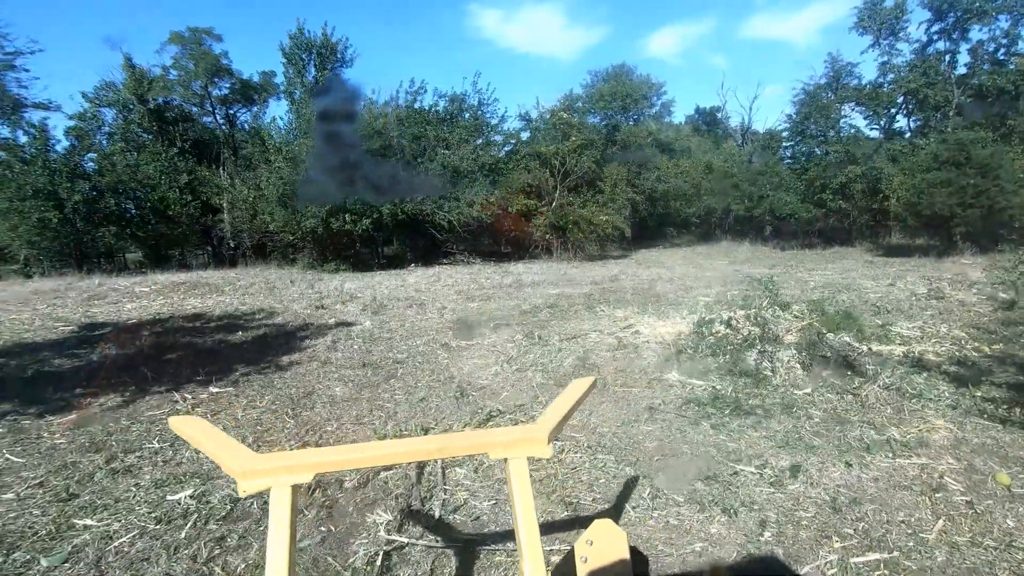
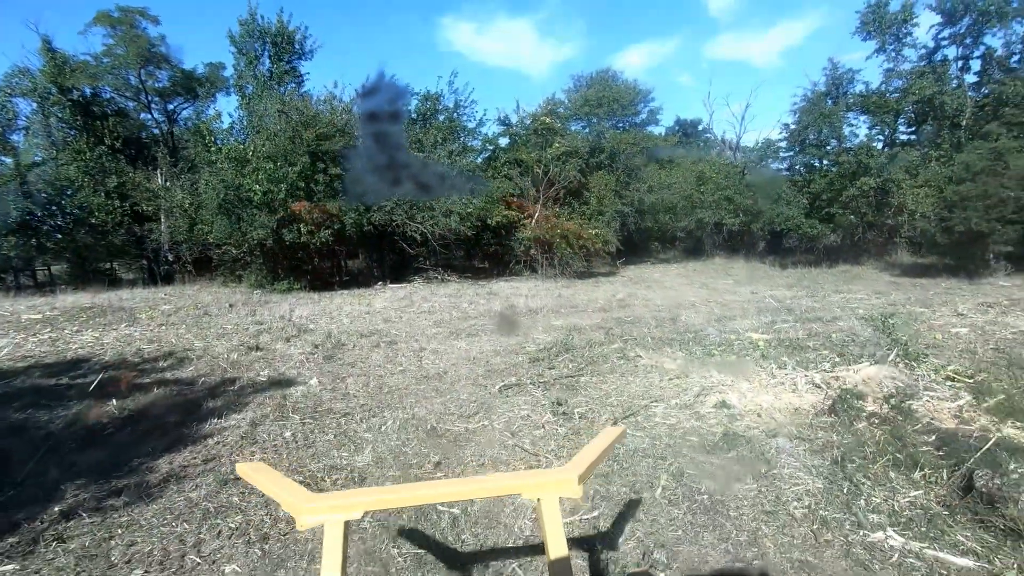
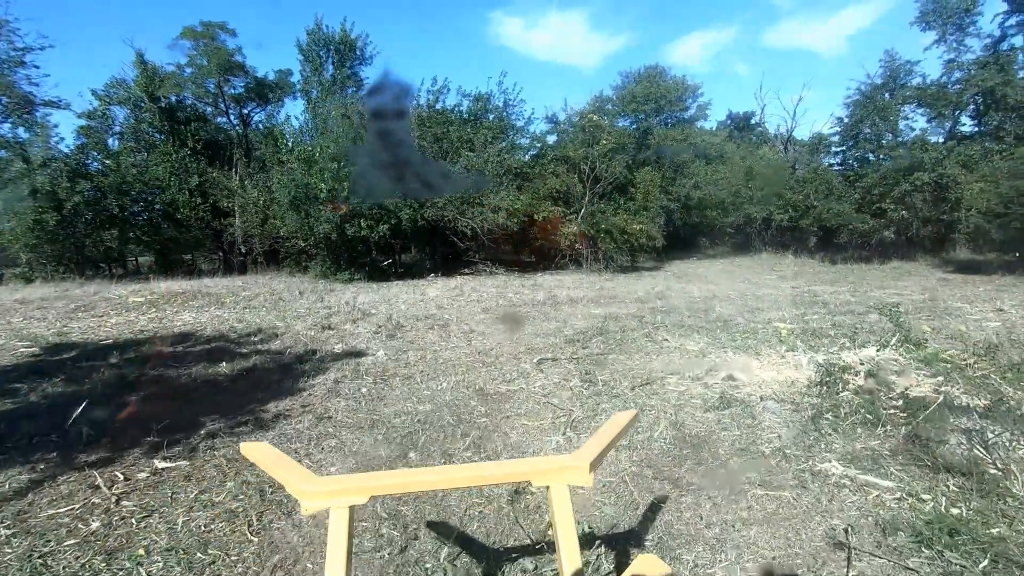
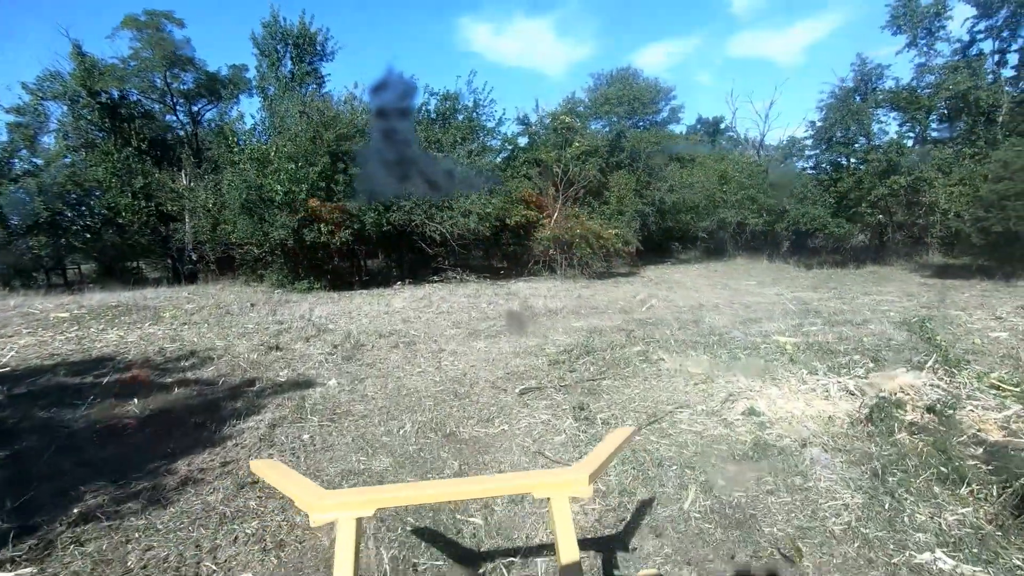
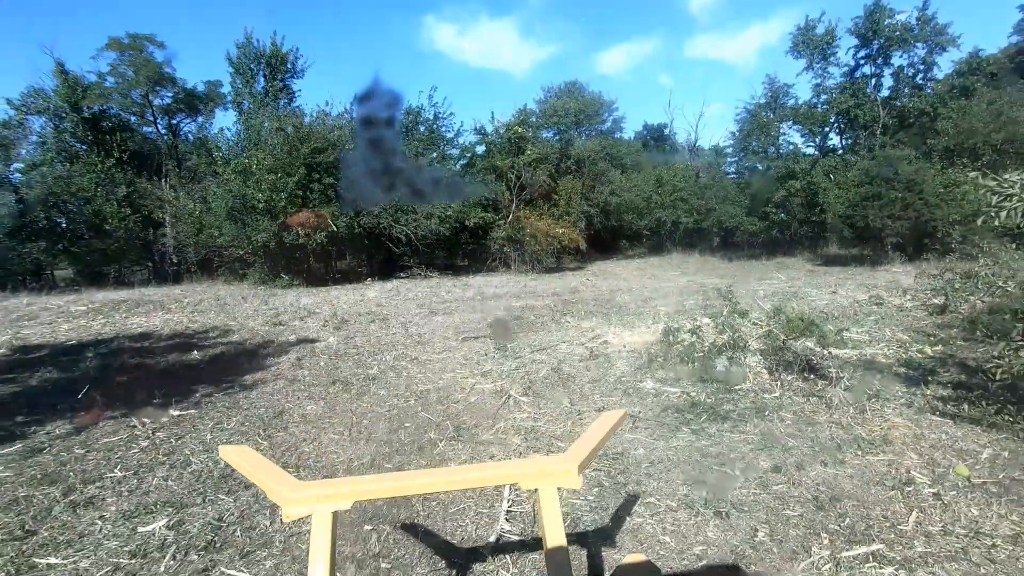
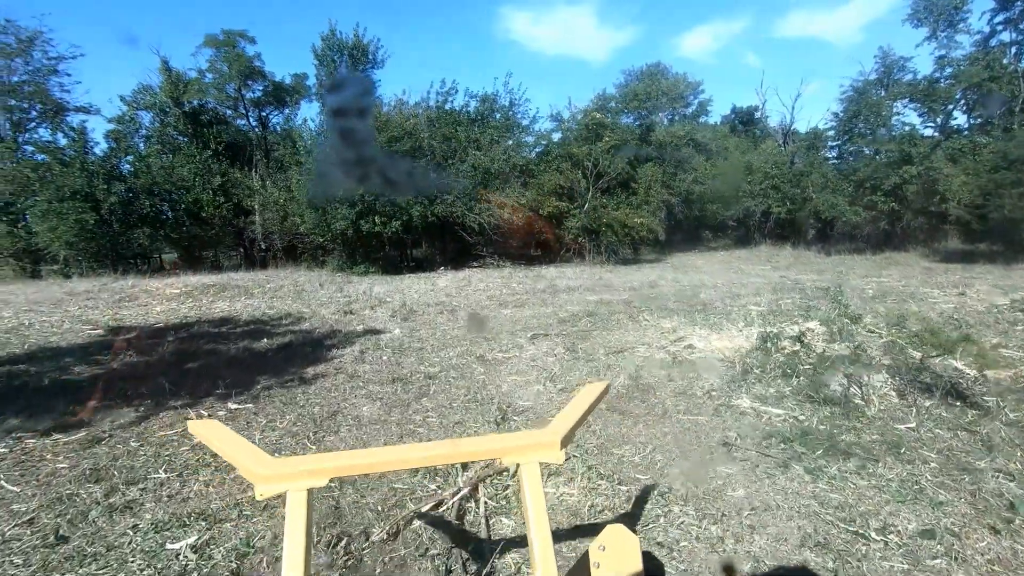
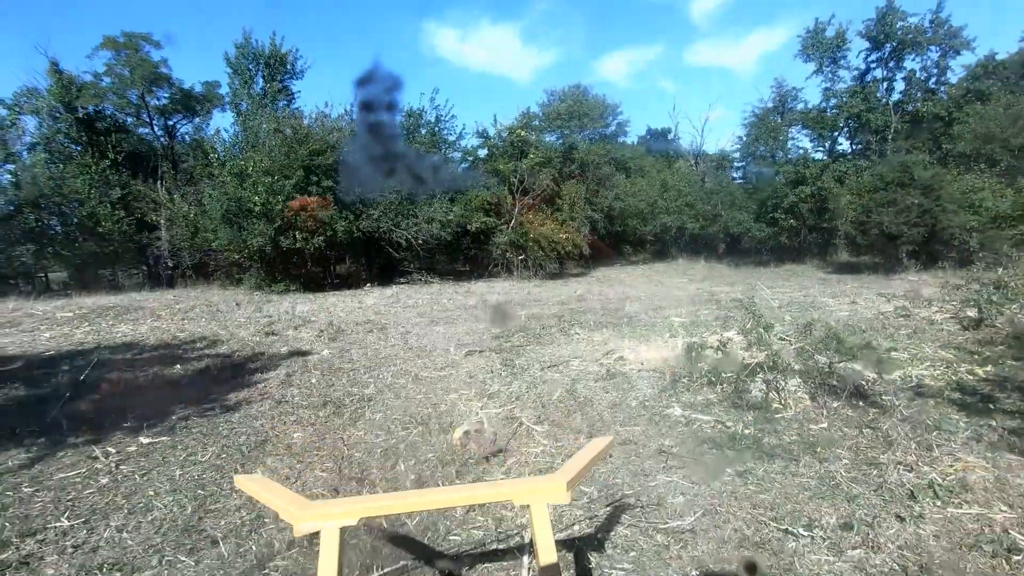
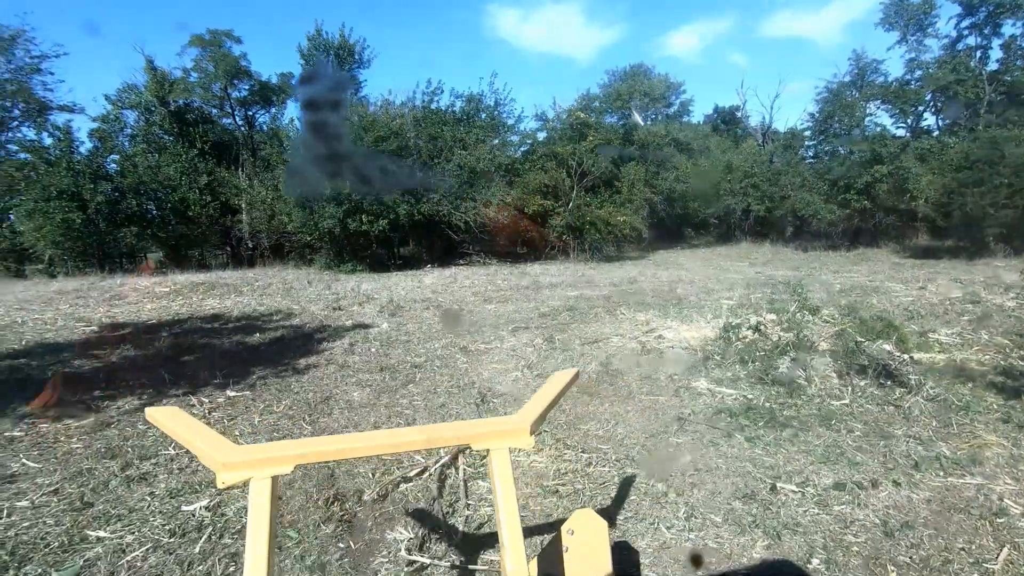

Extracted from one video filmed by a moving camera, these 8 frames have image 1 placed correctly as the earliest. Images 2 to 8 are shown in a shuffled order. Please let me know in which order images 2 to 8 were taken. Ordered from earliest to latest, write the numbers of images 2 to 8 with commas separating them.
8, 6, 3, 4, 2, 7, 5
